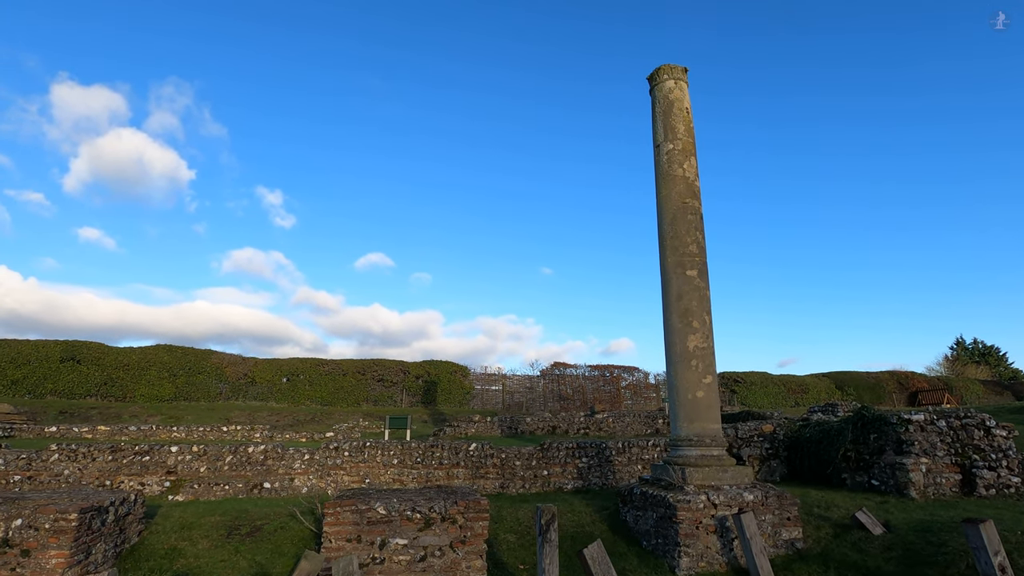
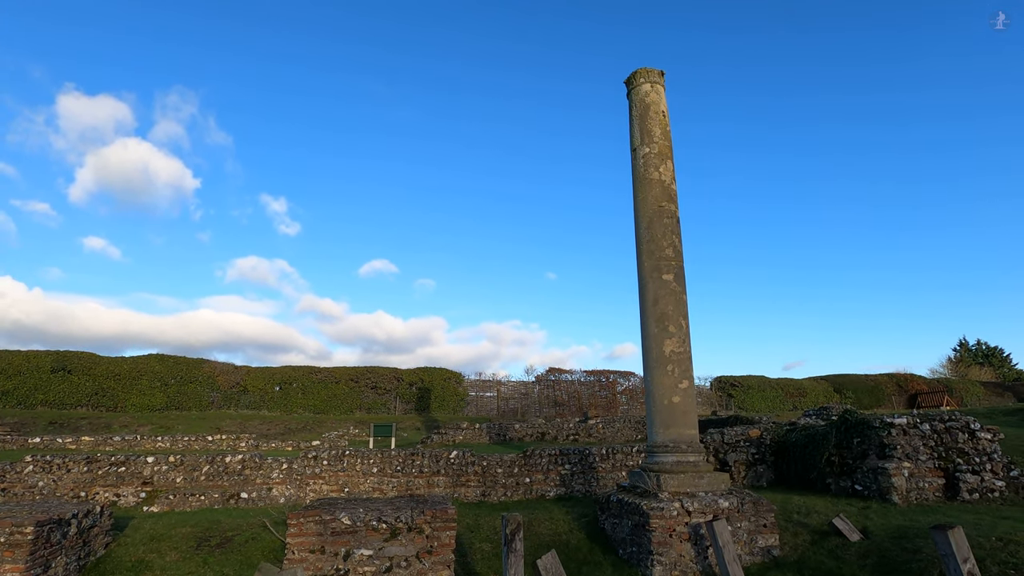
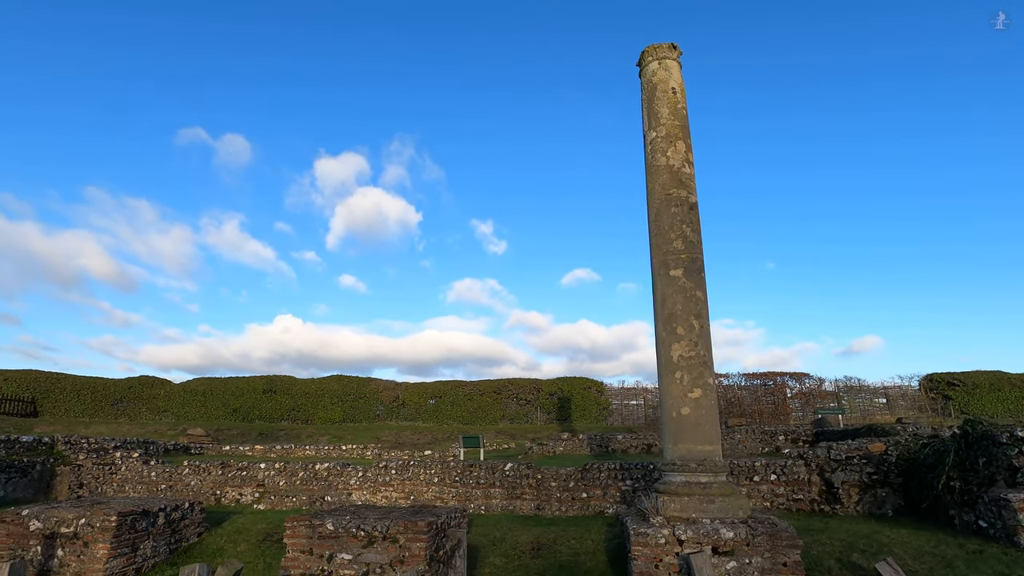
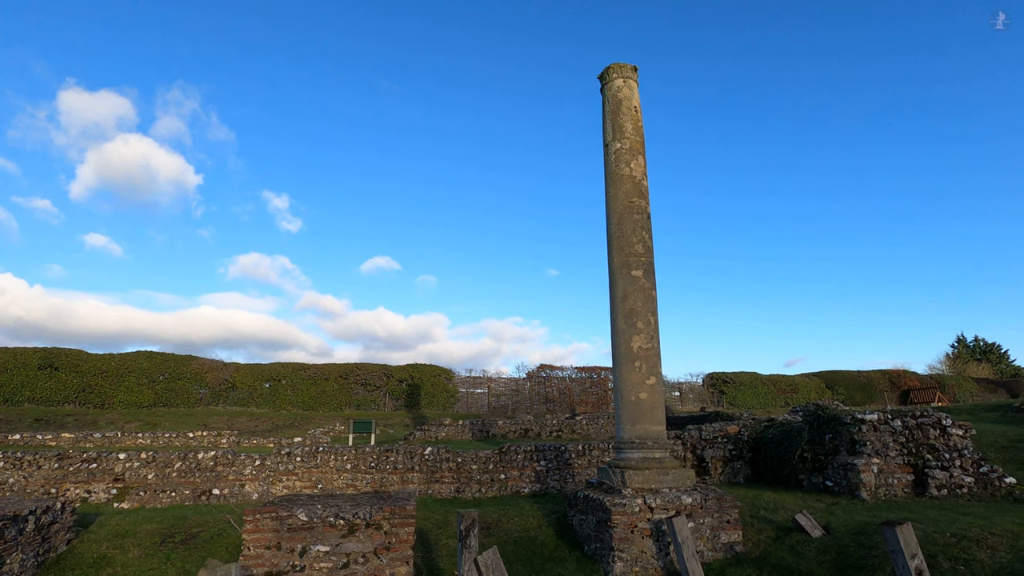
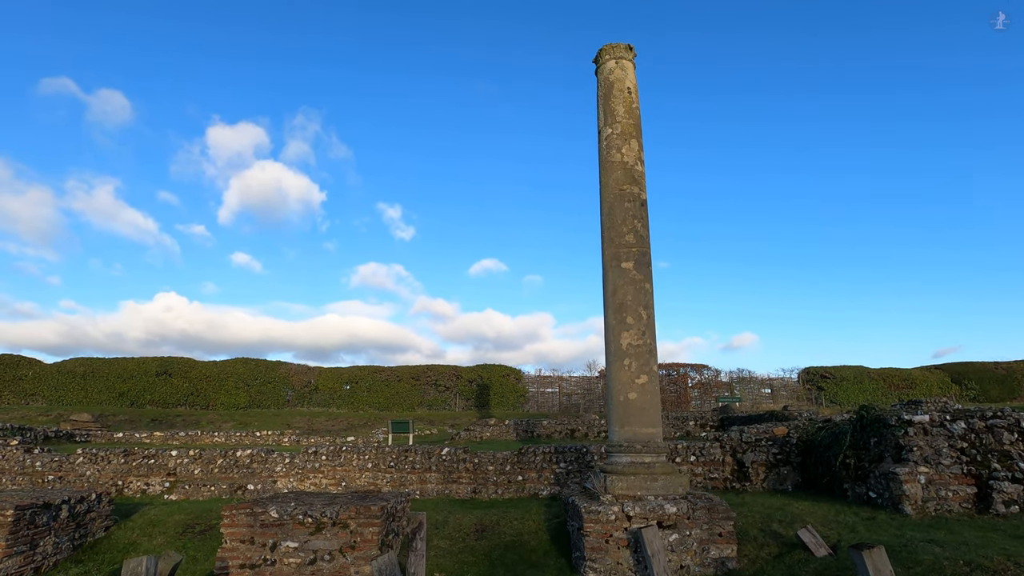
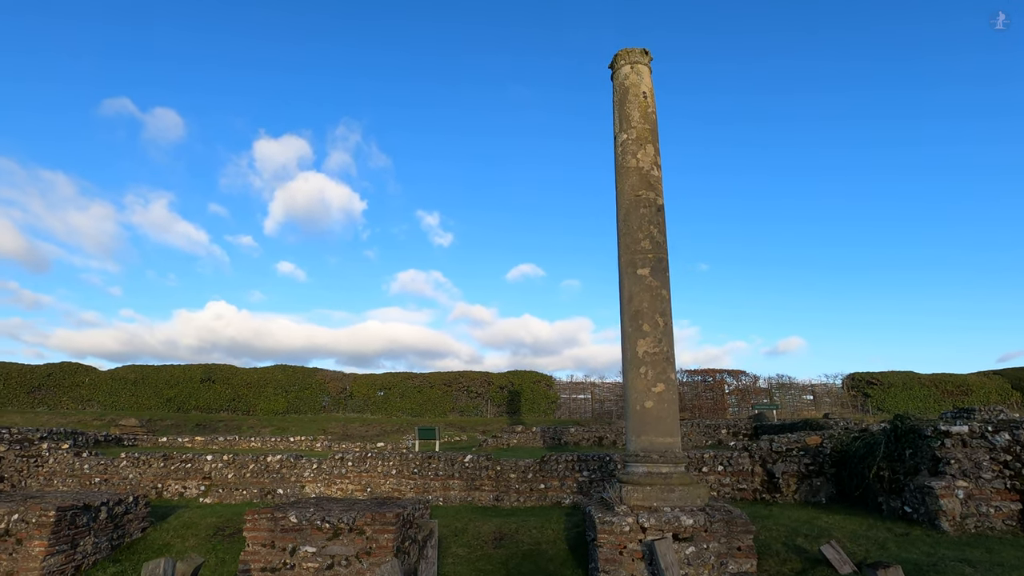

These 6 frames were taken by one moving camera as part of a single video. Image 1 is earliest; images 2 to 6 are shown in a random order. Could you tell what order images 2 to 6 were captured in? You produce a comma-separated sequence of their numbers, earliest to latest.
2, 4, 5, 6, 3
